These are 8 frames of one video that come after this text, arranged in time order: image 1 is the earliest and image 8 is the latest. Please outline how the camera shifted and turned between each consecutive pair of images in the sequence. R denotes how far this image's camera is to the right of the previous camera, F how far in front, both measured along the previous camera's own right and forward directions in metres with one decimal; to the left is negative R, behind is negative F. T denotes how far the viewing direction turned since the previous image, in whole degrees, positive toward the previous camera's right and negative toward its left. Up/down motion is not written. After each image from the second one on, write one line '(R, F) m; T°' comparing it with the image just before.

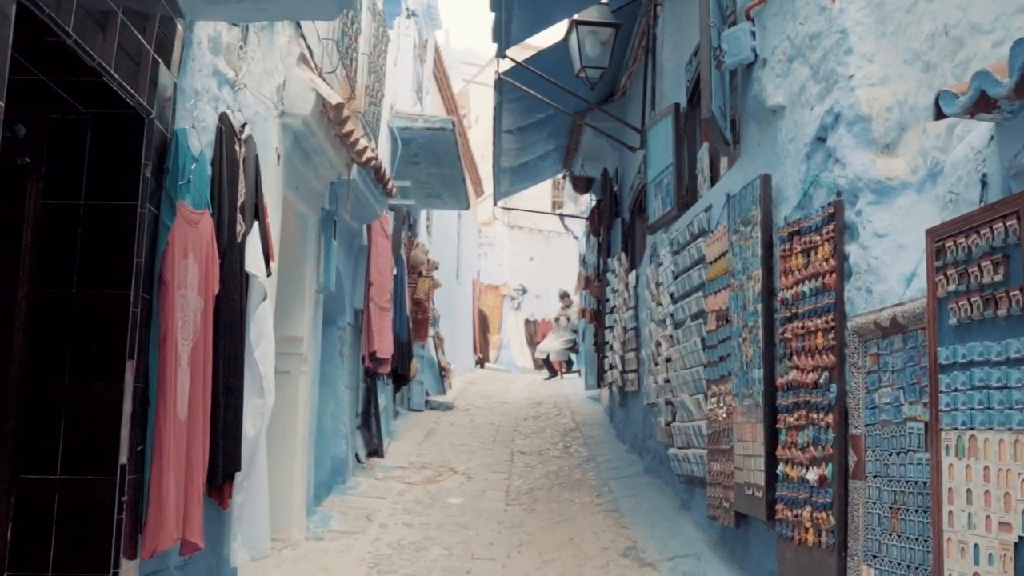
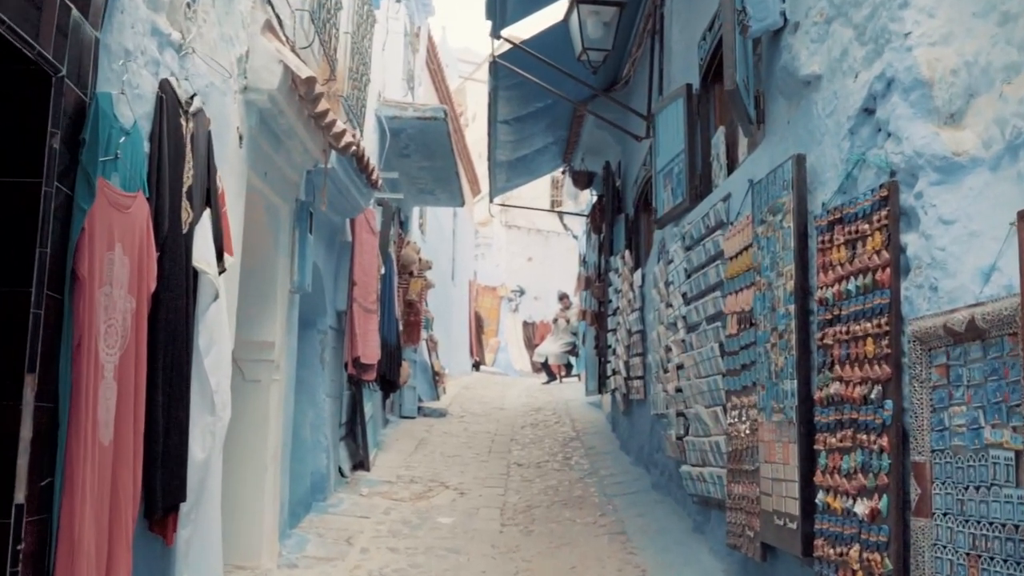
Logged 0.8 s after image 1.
(0.0, +0.6) m; 0°
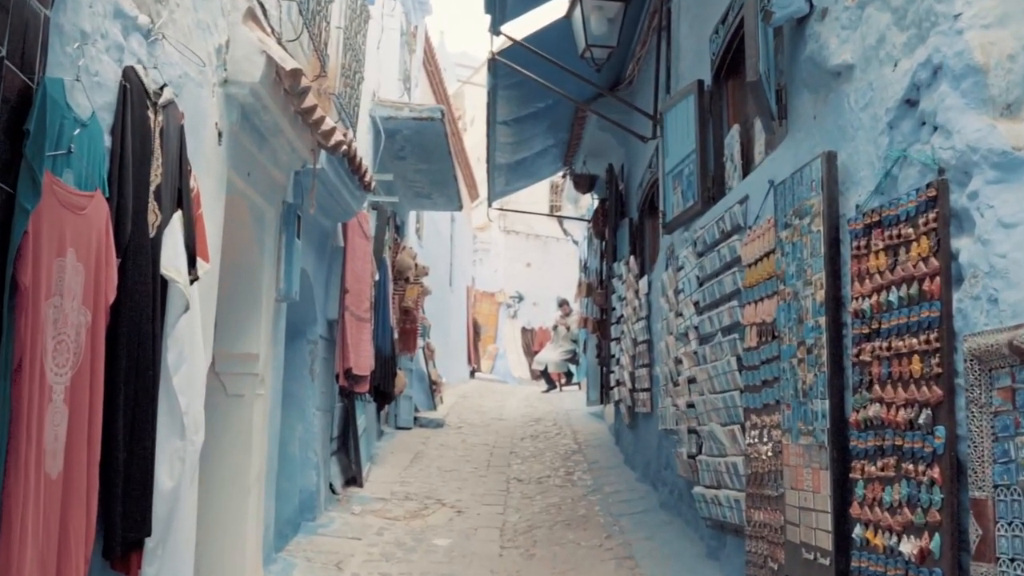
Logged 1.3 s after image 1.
(0.0, +0.4) m; 0°
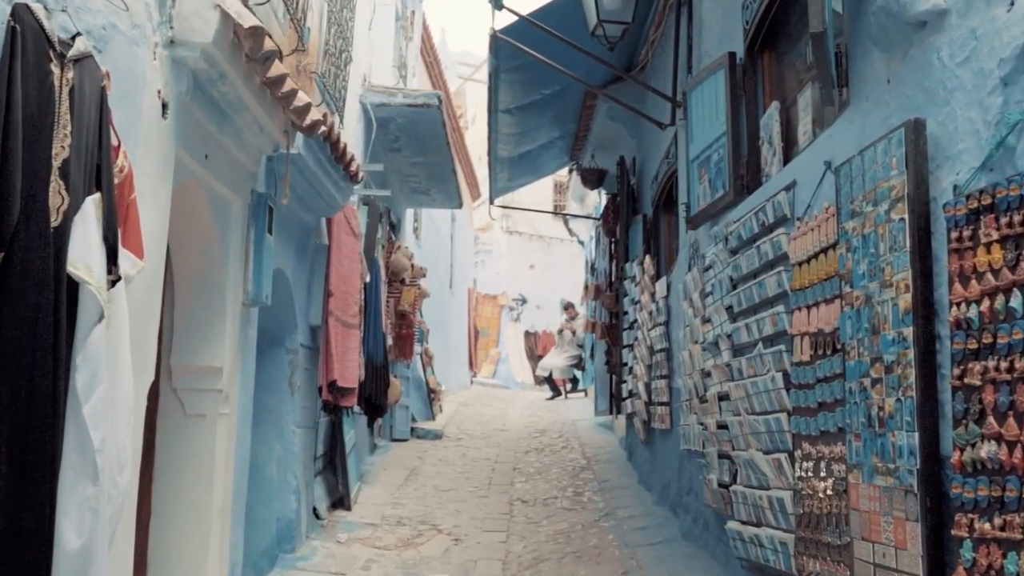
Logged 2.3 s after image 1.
(0.0, +0.8) m; 0°
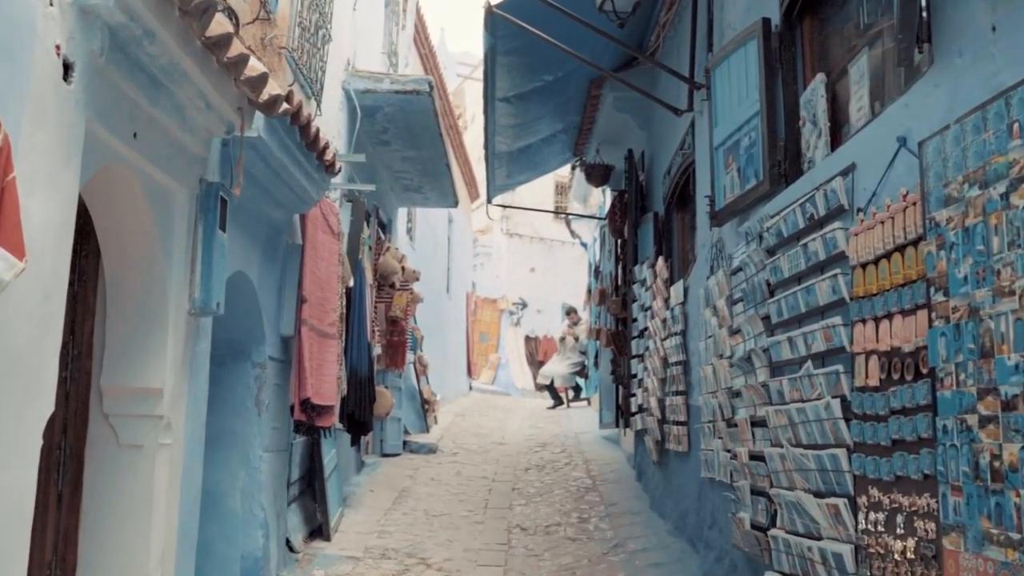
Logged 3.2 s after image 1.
(0.0, +0.8) m; 0°
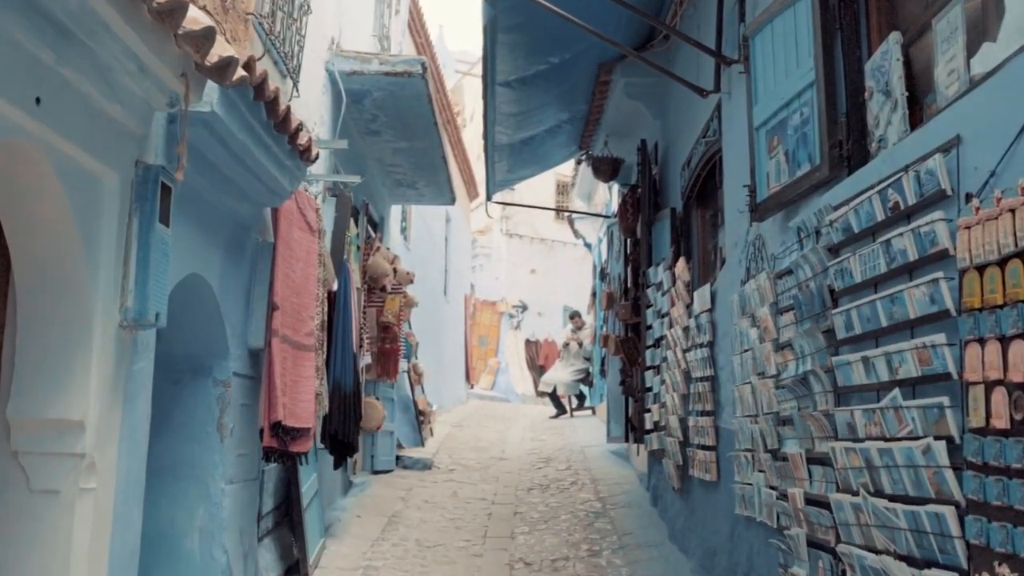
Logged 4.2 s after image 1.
(0.0, +0.8) m; 0°
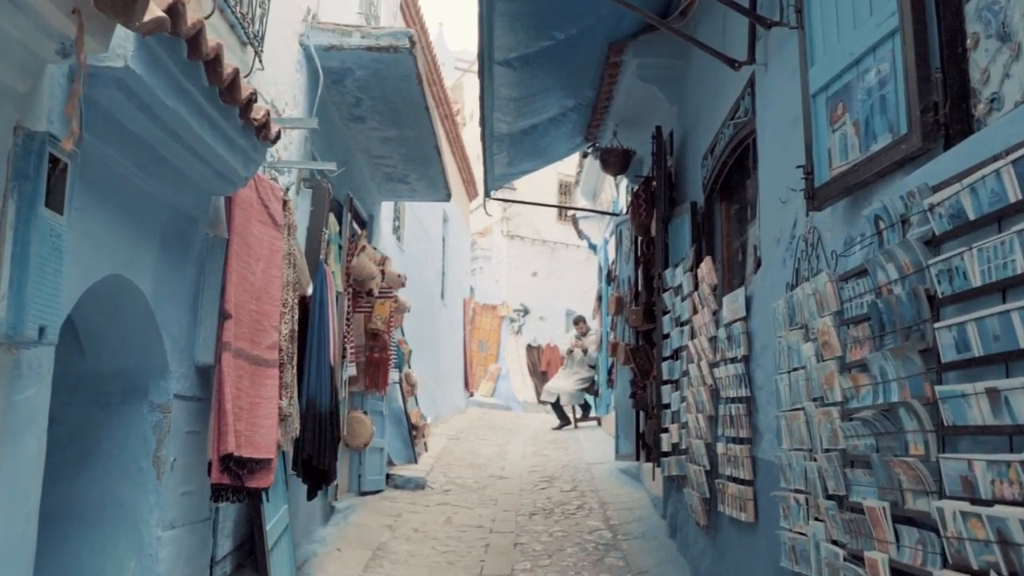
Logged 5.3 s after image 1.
(0.0, +0.8) m; 0°
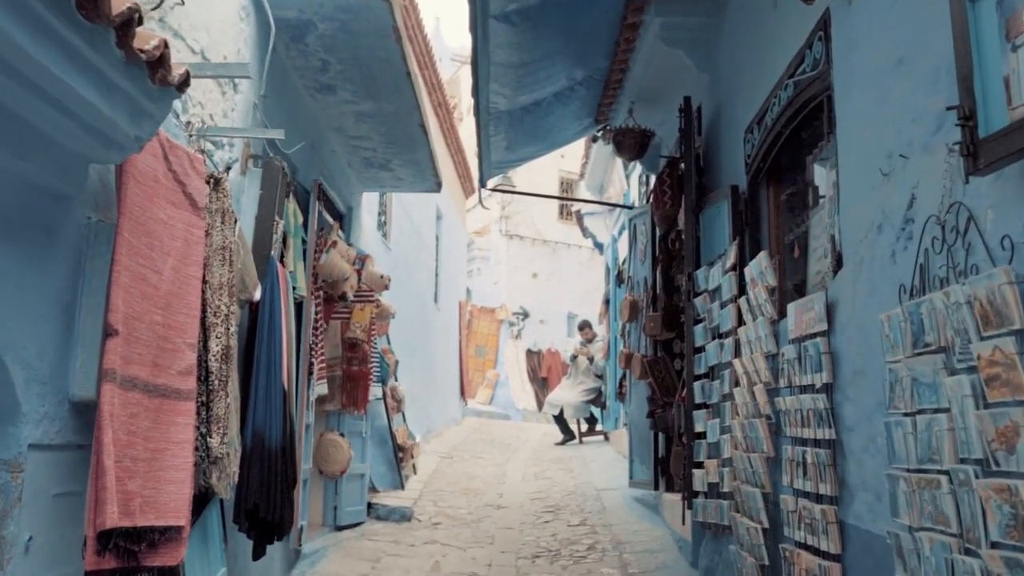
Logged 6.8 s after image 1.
(0.0, +1.2) m; 0°
